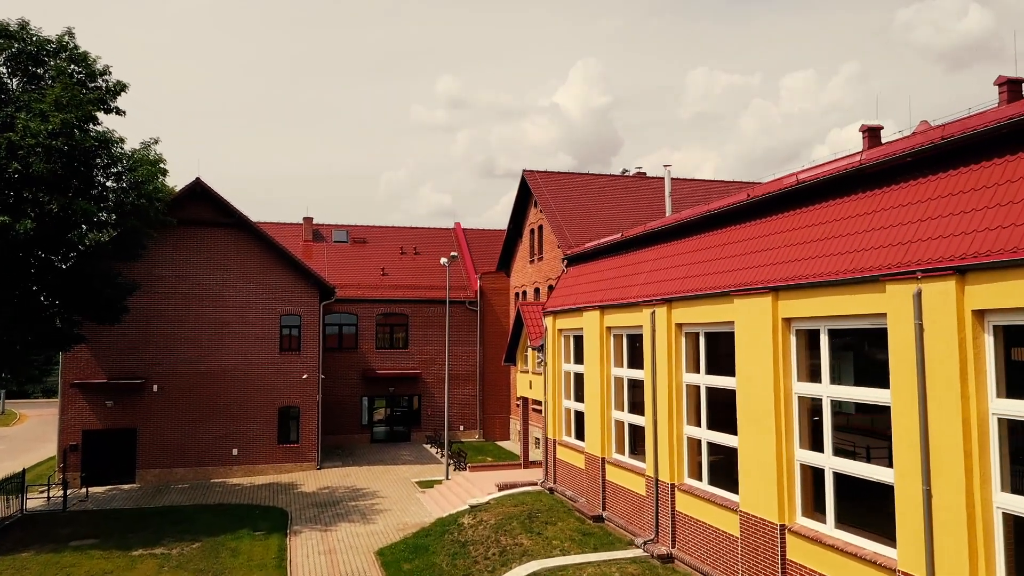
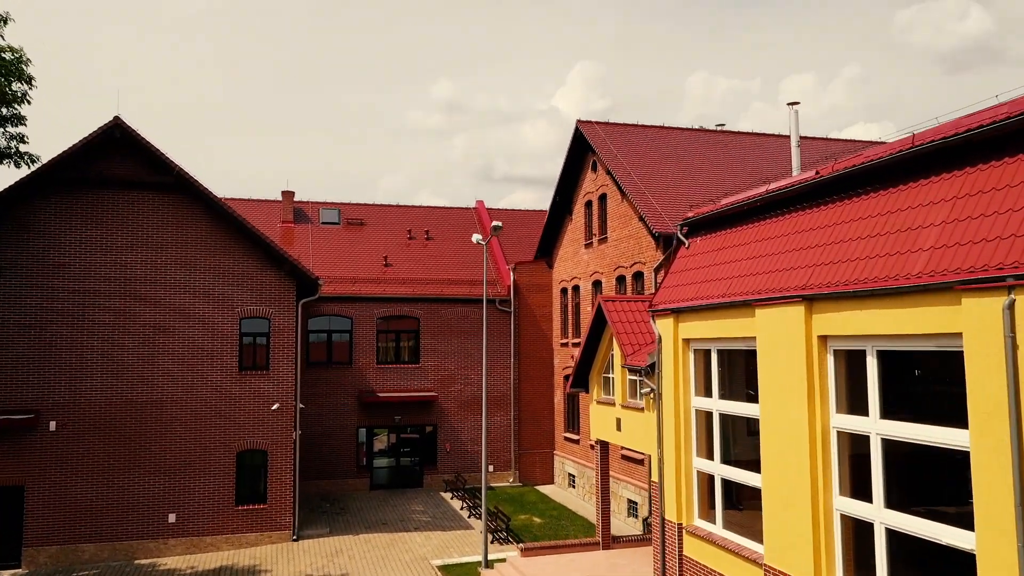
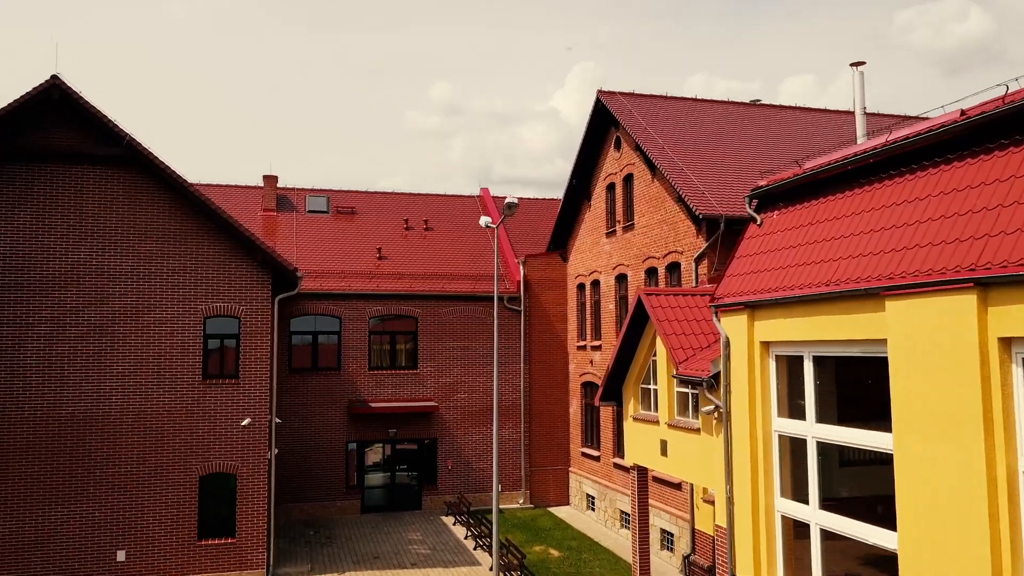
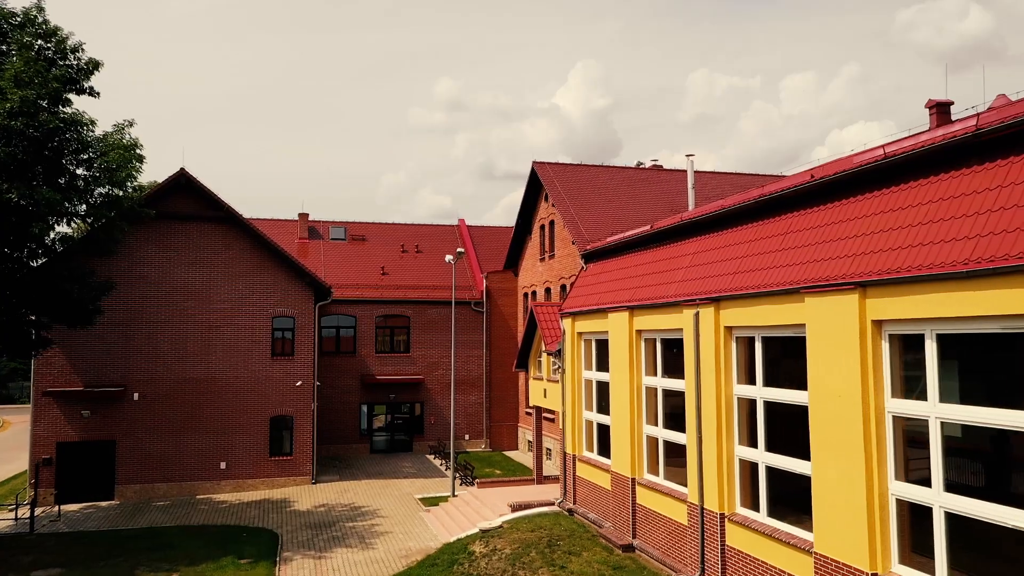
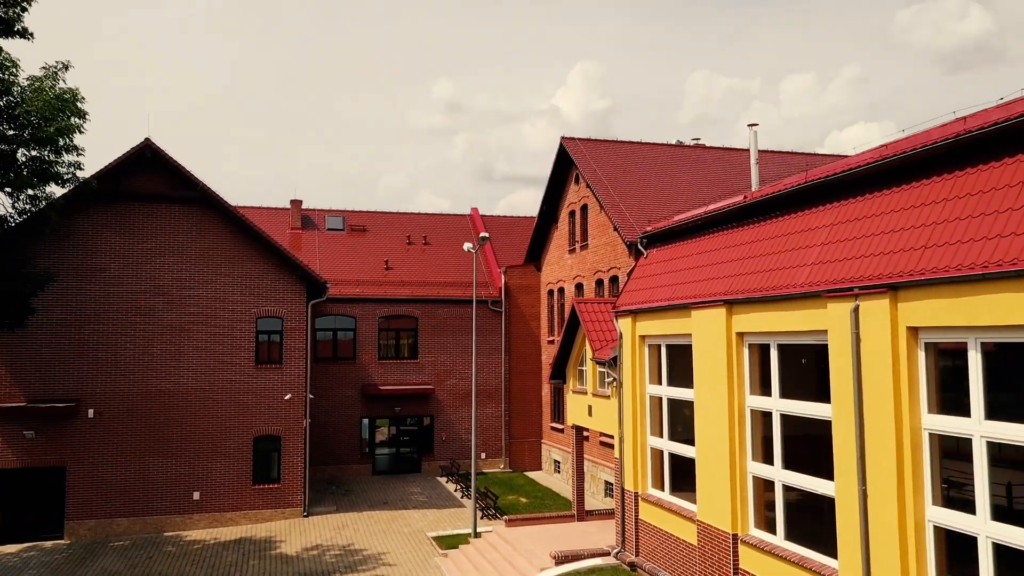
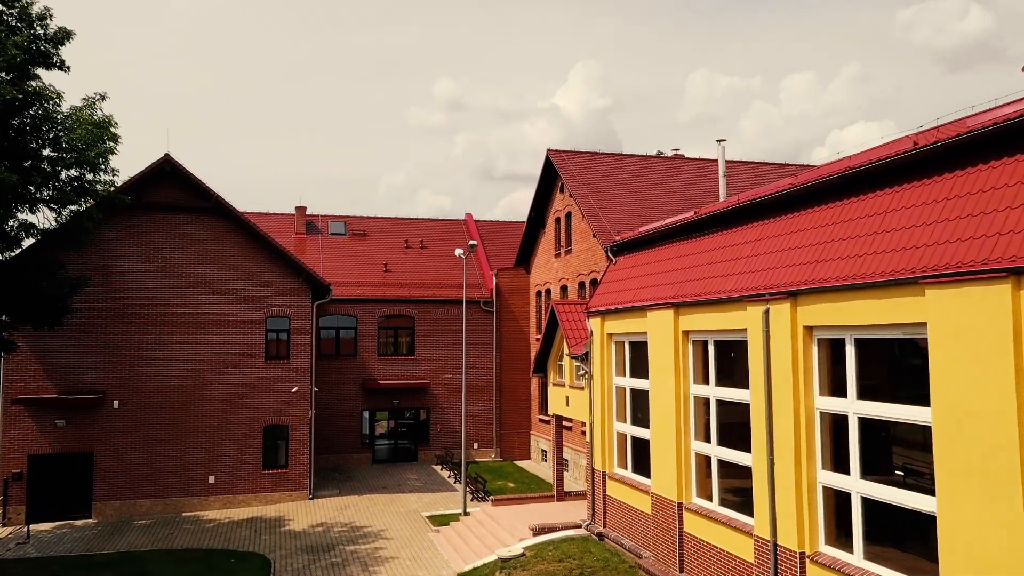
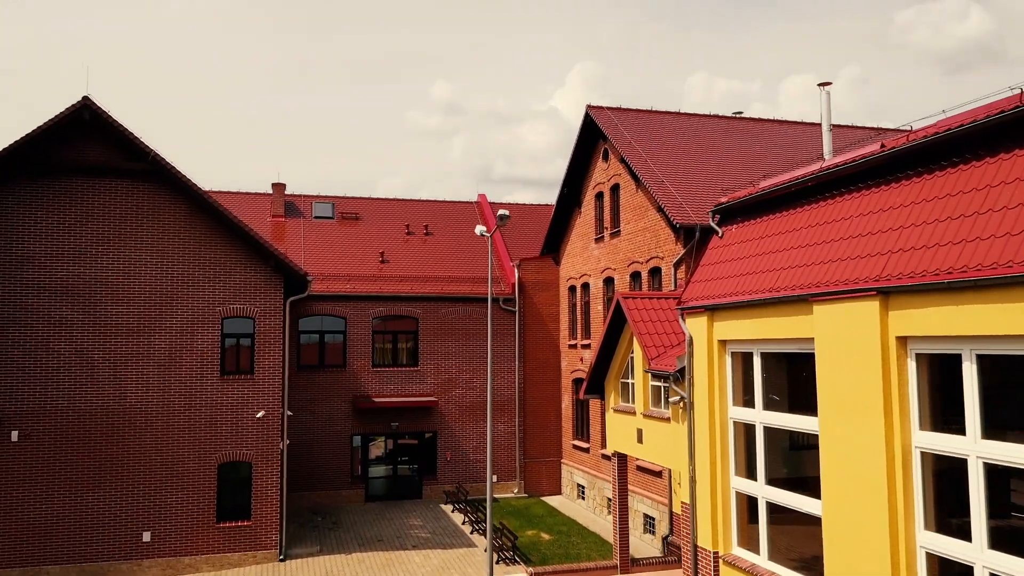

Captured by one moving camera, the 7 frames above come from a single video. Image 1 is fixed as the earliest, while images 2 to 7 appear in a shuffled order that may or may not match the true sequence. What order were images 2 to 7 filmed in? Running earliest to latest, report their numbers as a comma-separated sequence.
4, 6, 5, 2, 7, 3
